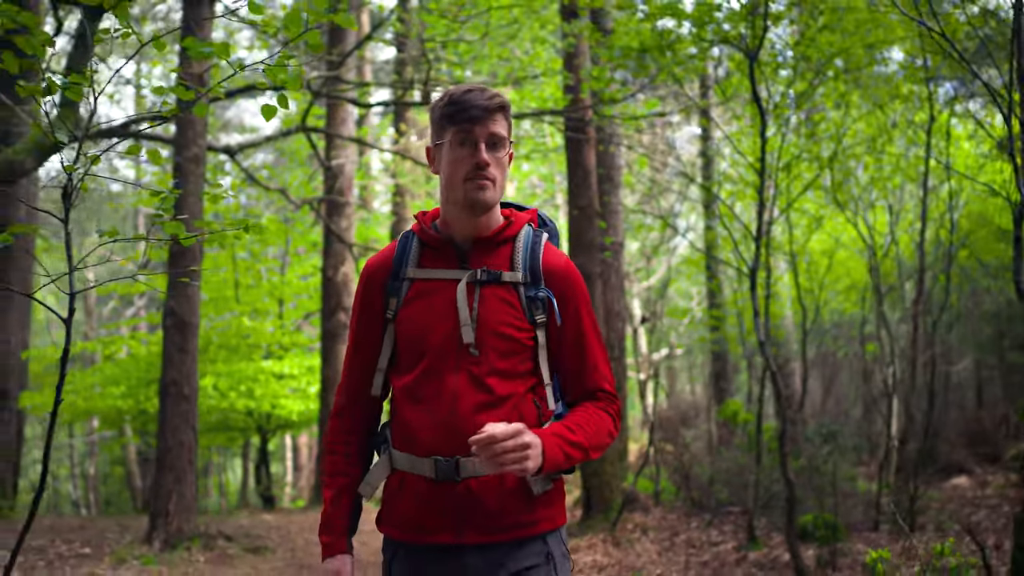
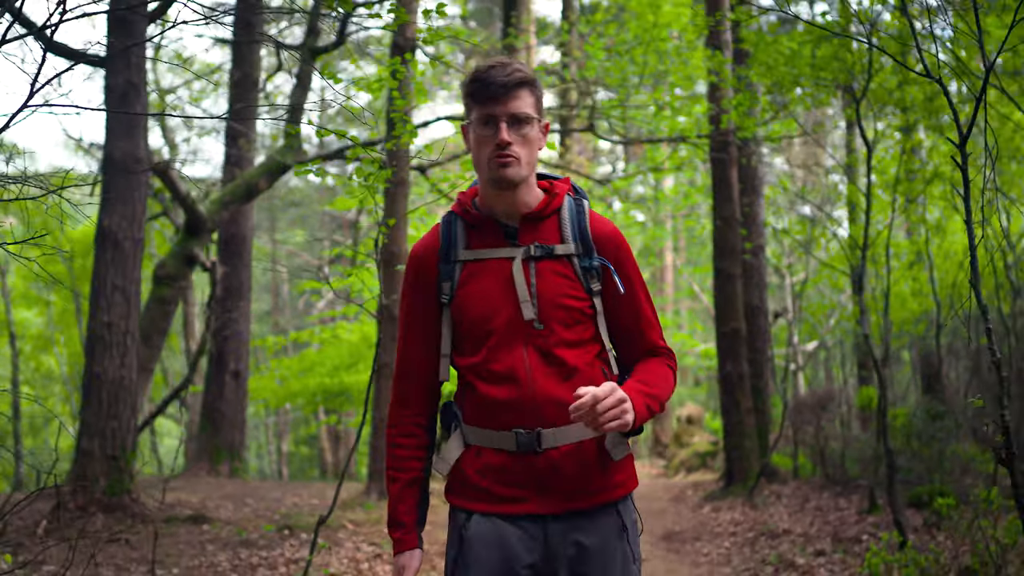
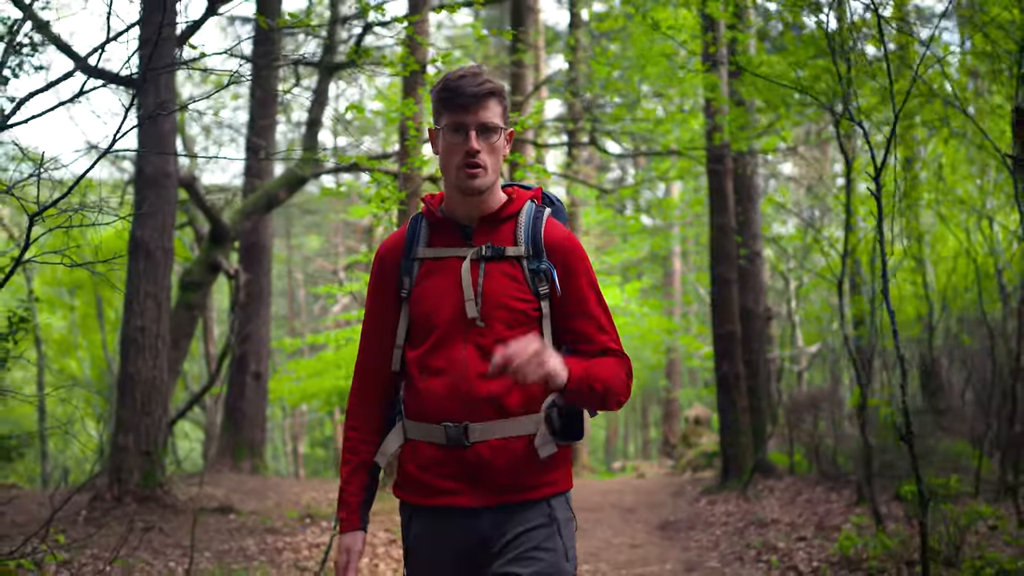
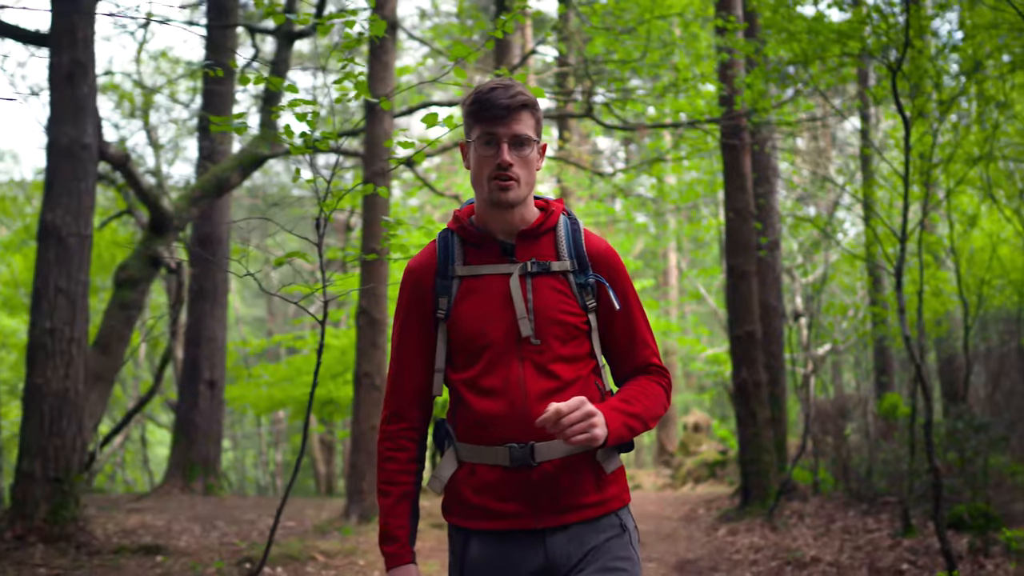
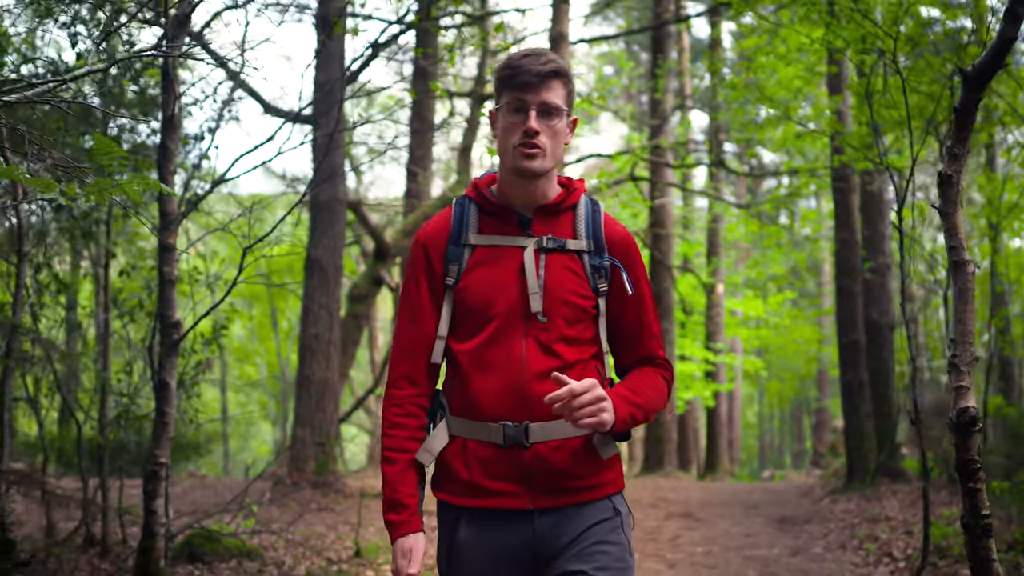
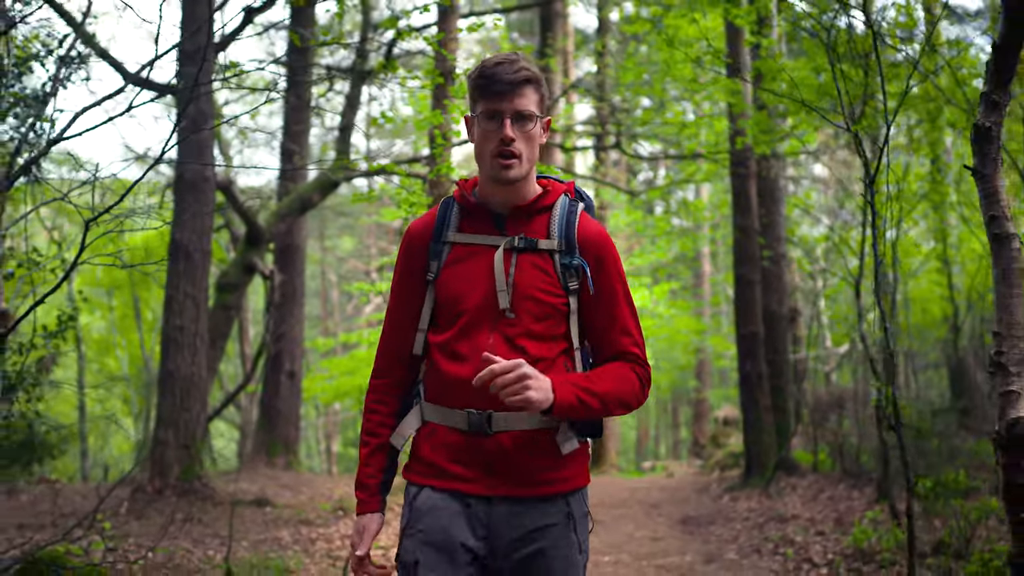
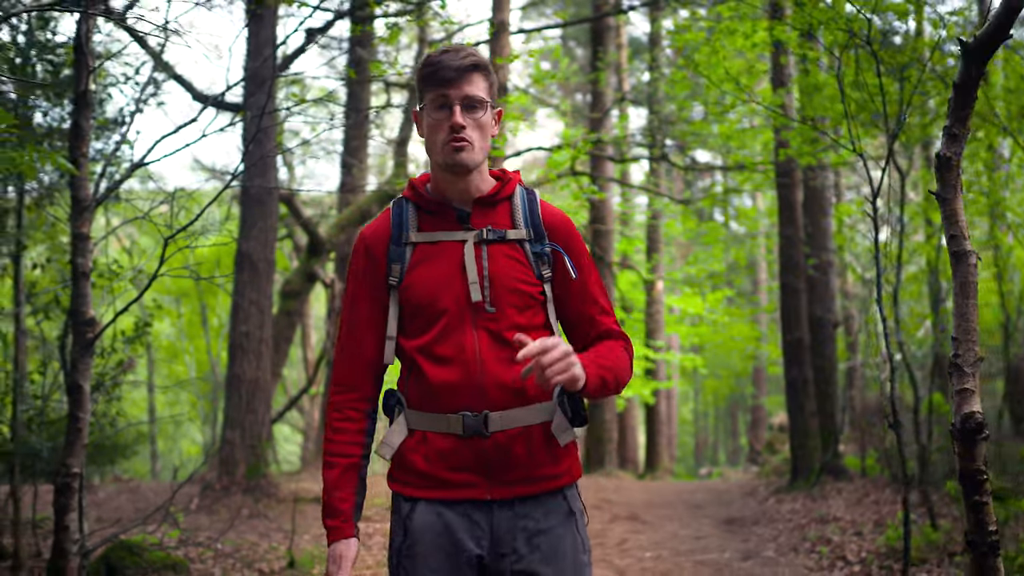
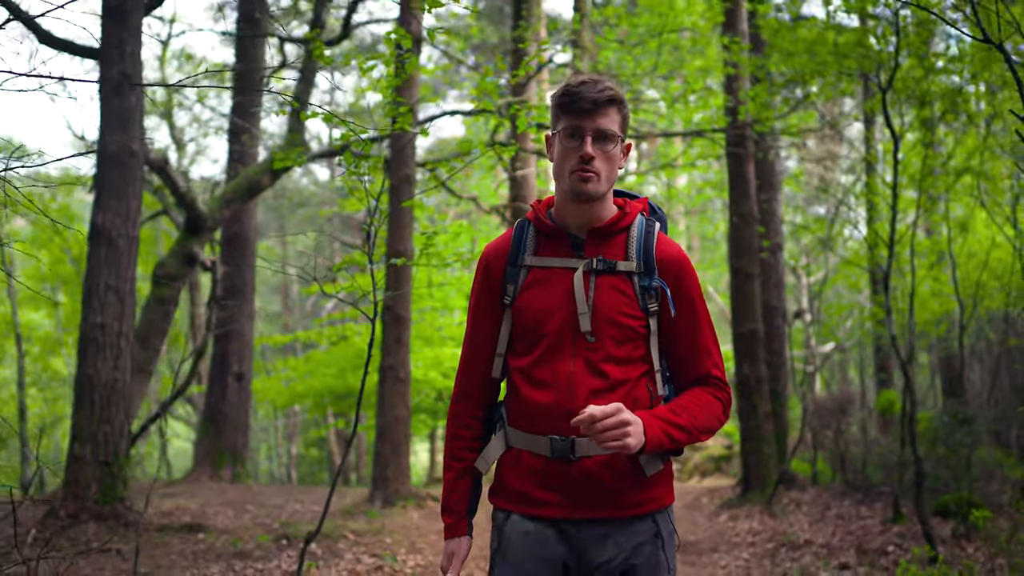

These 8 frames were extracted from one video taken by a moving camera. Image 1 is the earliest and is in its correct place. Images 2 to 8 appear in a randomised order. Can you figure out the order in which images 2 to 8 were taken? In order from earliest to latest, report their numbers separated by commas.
4, 8, 2, 3, 6, 7, 5
